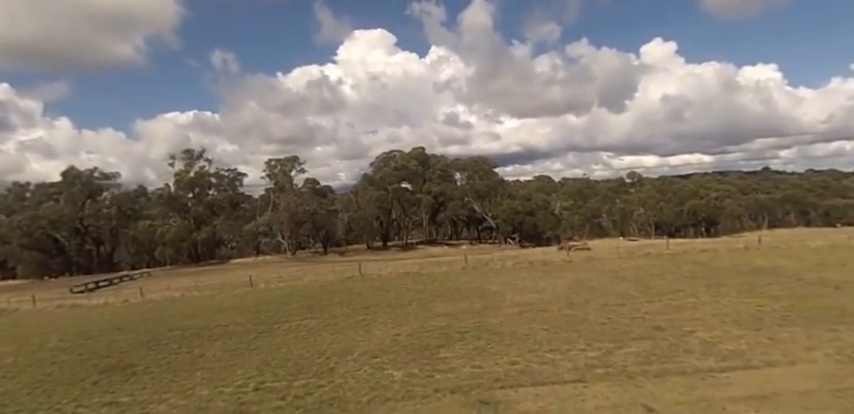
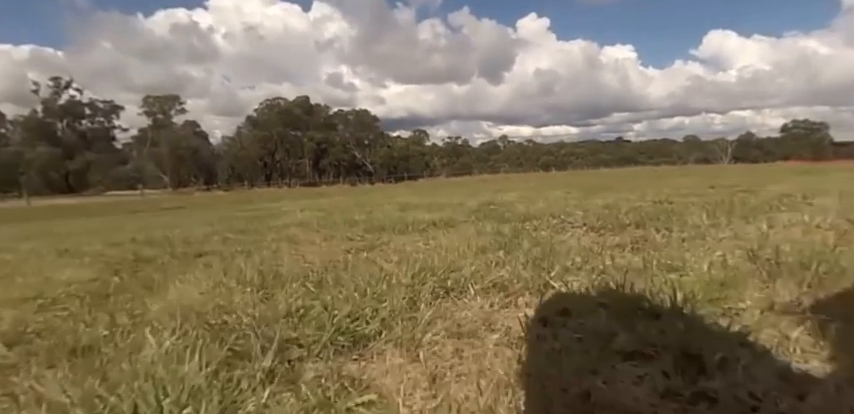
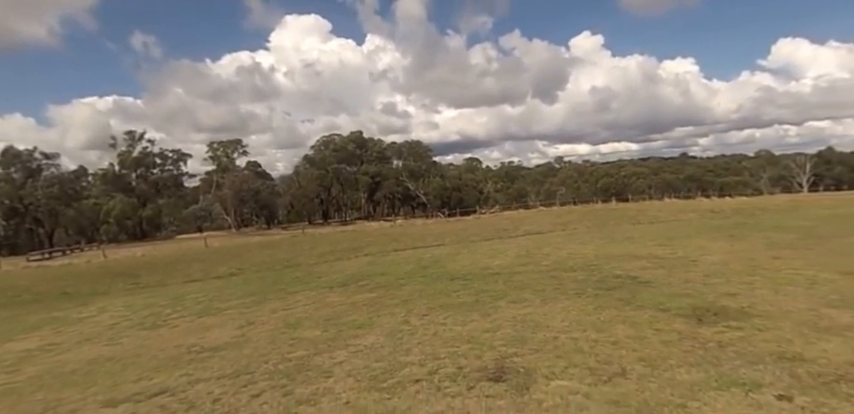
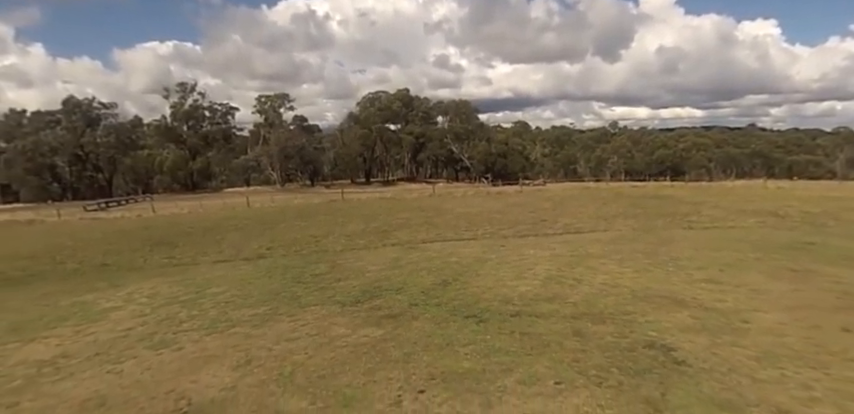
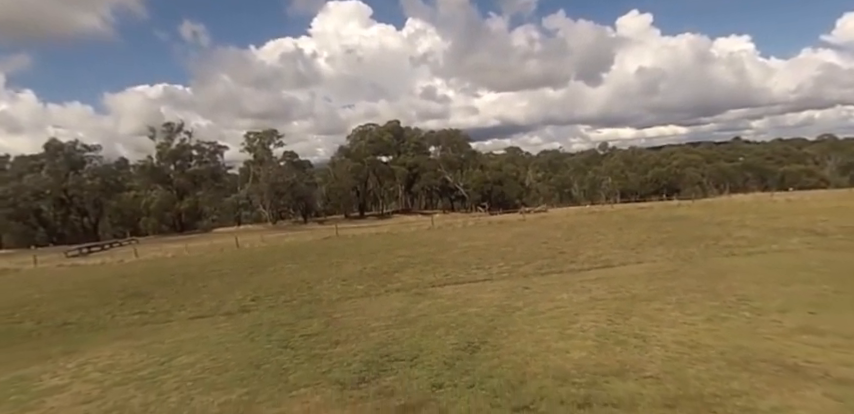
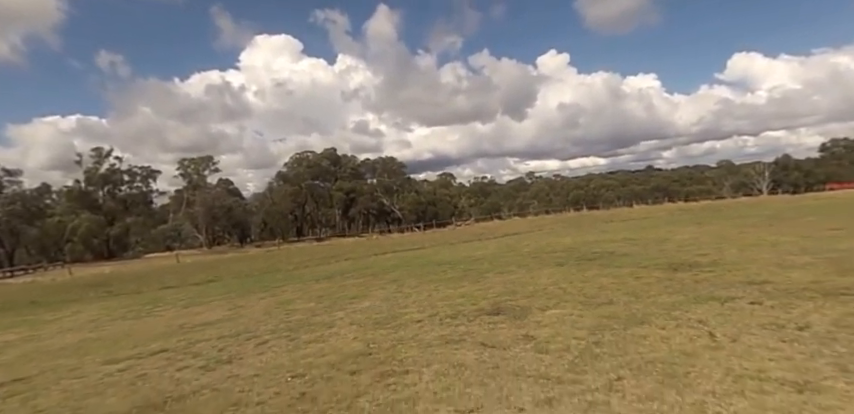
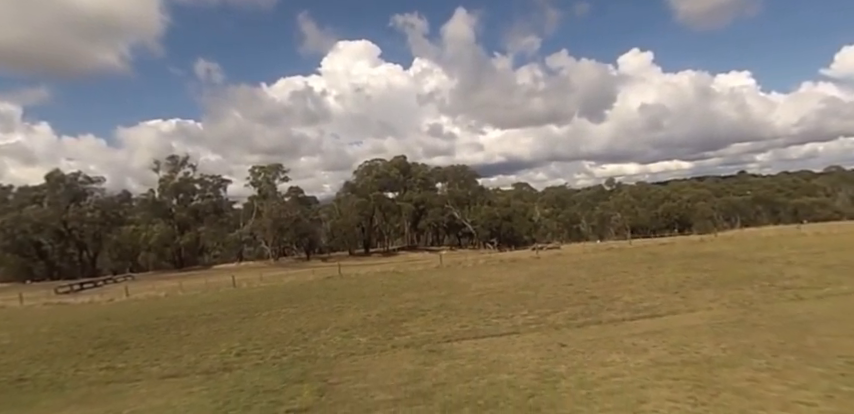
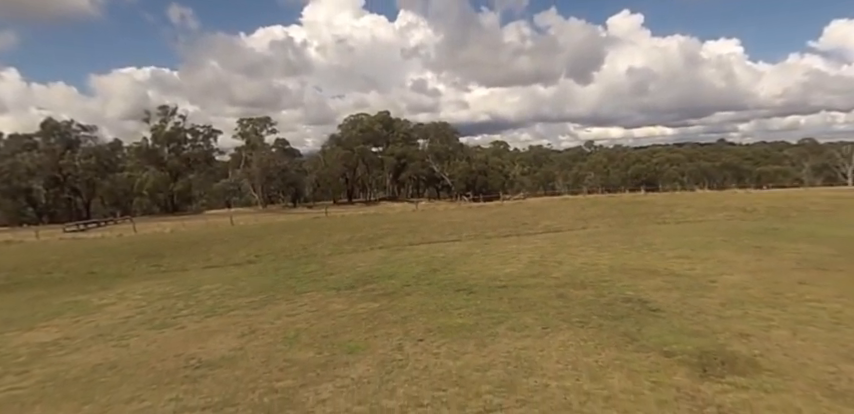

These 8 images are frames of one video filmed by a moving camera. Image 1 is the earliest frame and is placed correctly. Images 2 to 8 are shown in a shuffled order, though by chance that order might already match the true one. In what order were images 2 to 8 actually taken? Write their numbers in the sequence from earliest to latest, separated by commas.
7, 5, 4, 8, 3, 6, 2
